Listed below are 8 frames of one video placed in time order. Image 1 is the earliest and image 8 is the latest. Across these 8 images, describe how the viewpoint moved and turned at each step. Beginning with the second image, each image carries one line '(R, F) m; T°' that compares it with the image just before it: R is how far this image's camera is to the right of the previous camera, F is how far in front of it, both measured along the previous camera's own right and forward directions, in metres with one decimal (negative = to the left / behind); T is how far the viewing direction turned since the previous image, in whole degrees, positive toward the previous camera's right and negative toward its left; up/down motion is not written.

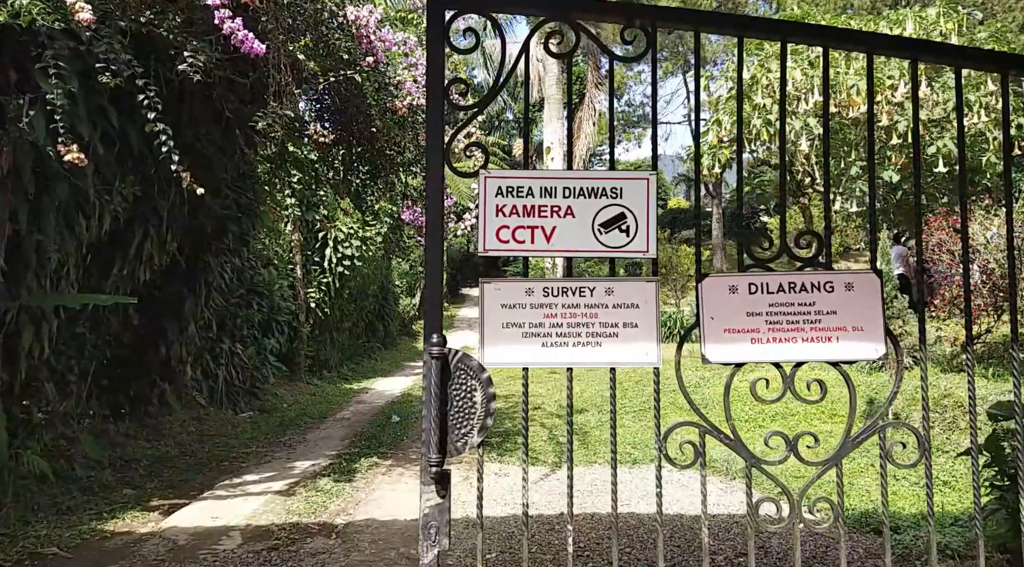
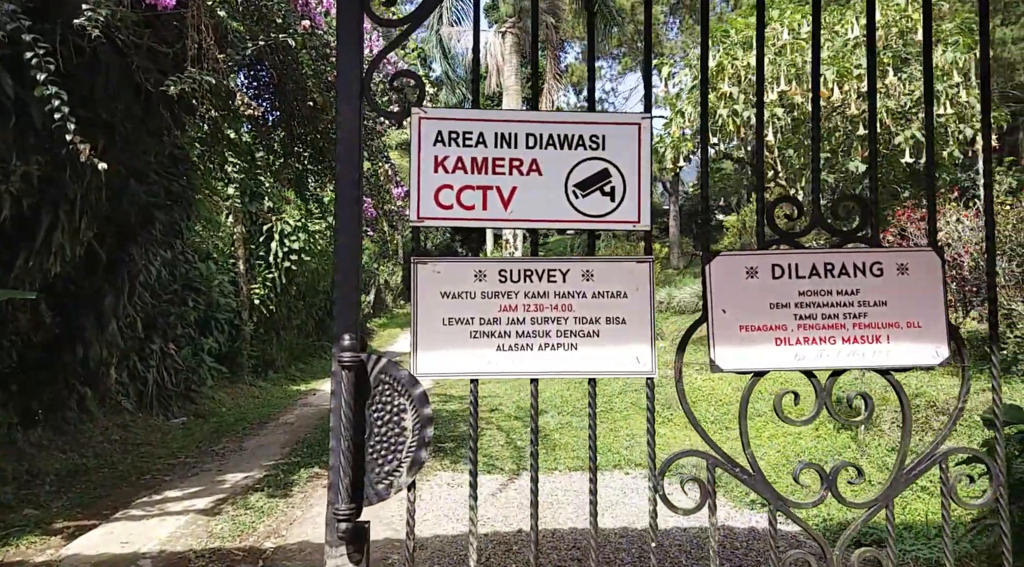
(0.0, +0.4) m; +3°
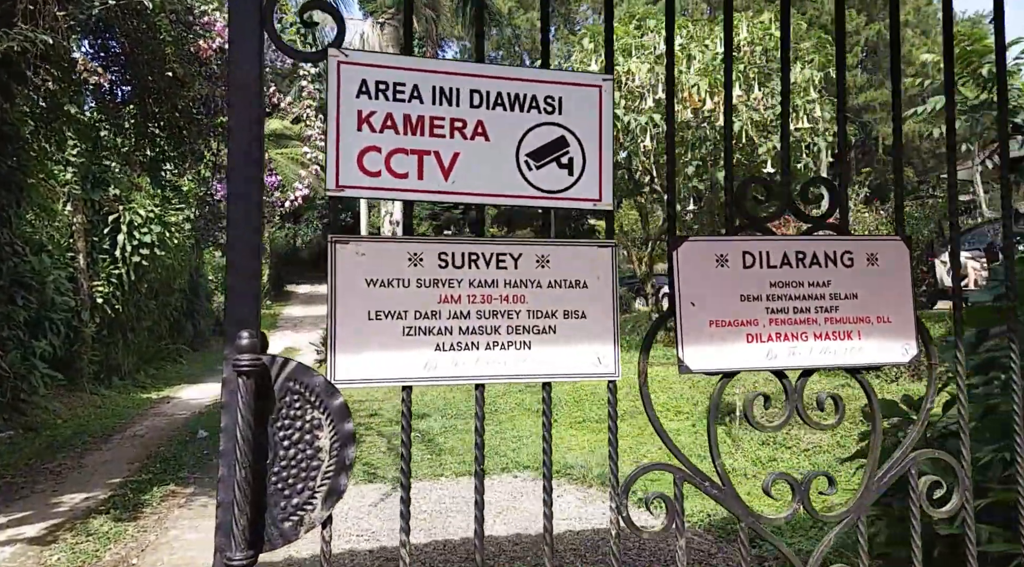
(-0.1, +0.2) m; +10°
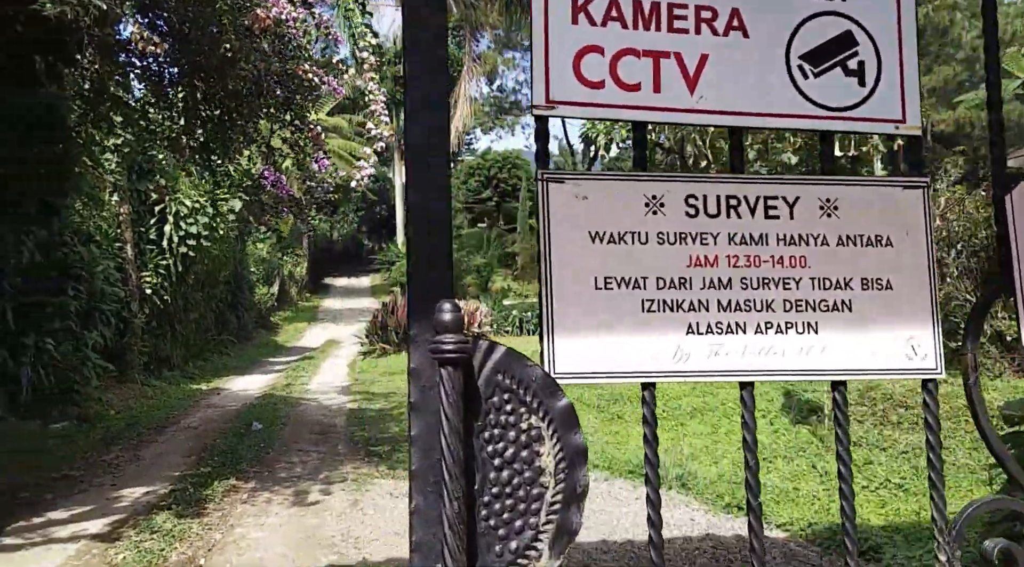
(-0.2, +0.3) m; -2°
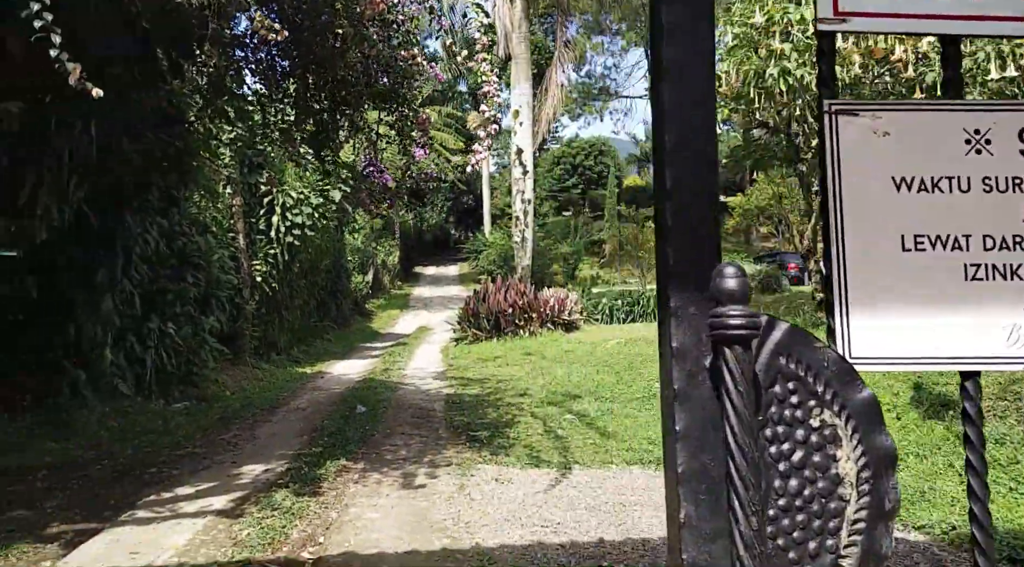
(-0.1, 0.0) m; -6°
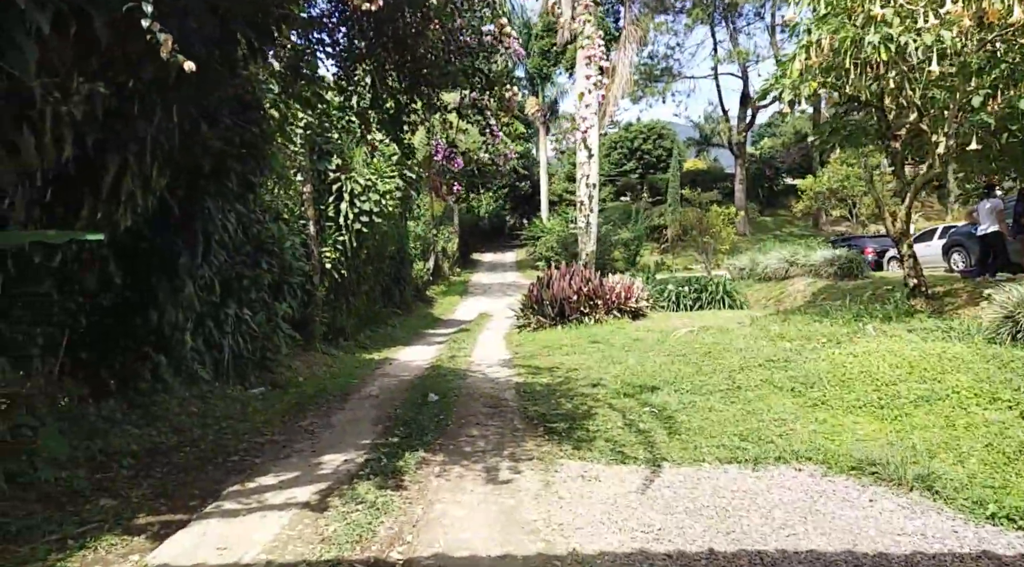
(-0.2, +0.2) m; -4°
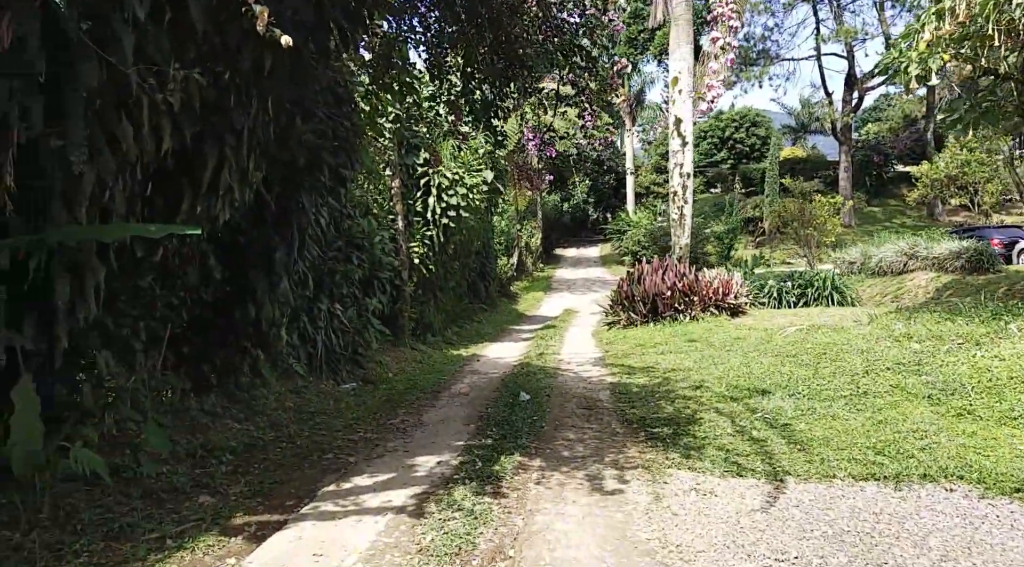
(-0.1, +0.3) m; -6°
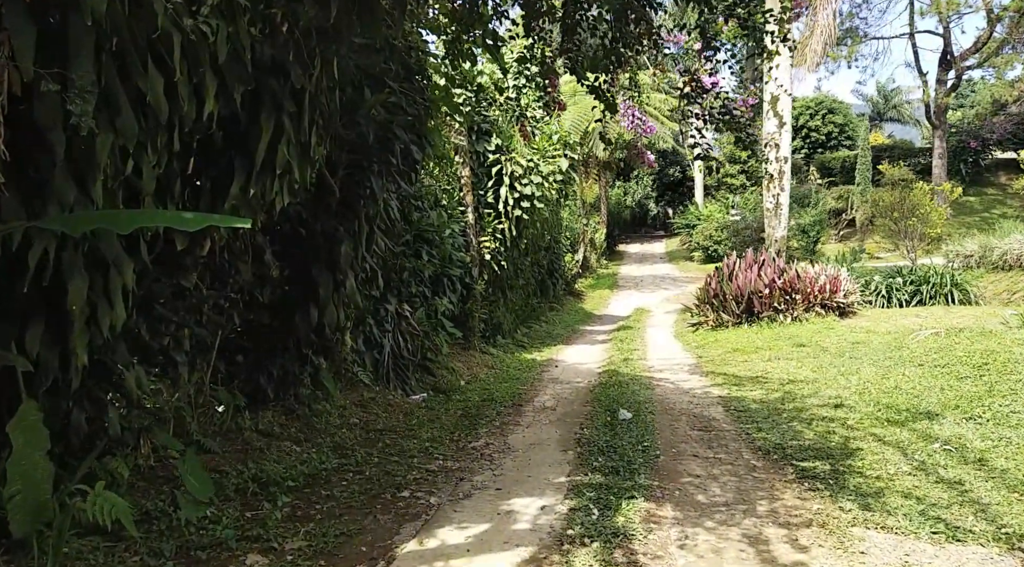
(-0.3, +0.9) m; -4°
